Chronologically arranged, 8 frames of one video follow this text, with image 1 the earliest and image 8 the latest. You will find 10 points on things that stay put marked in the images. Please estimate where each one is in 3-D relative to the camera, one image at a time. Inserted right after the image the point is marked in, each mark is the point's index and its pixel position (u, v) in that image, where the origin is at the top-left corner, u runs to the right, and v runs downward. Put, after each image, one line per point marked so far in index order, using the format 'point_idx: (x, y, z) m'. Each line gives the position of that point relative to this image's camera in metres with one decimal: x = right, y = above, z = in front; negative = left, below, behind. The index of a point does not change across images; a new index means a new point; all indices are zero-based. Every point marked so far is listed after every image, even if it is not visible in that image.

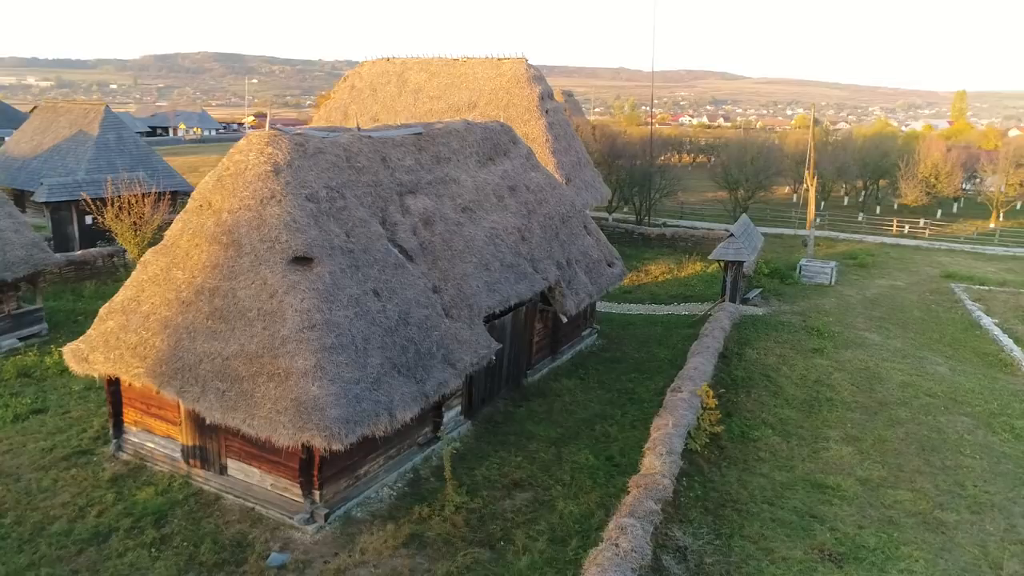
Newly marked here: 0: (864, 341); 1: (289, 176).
0: (+7.5, -1.1, +15.2) m
1: (-2.6, +1.3, +8.1) m
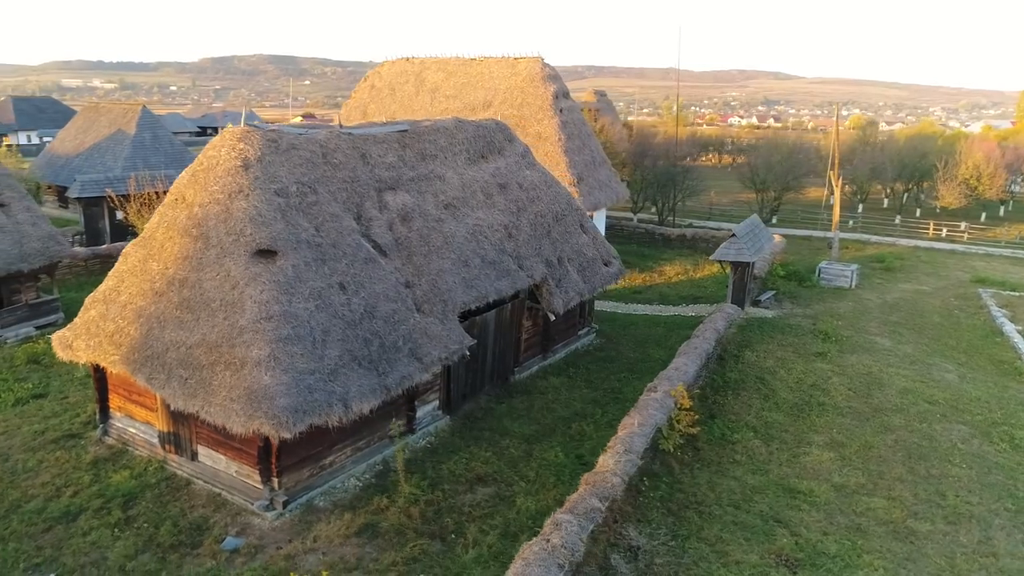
0: (+7.4, -1.2, +14.7) m
1: (-3.0, +1.4, +8.4) m
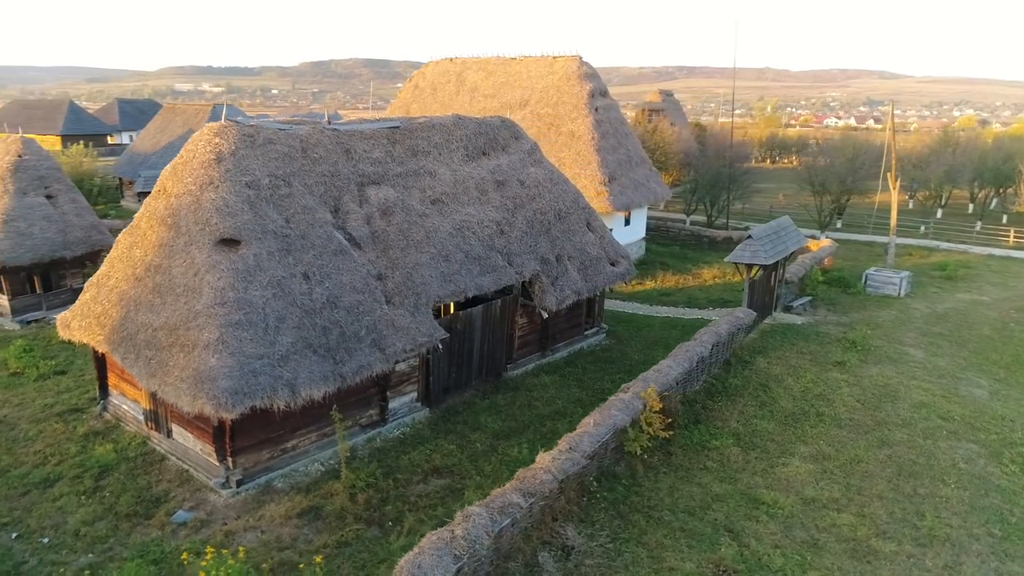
0: (+7.6, -1.3, +13.9) m
1: (-3.5, +1.5, +8.7) m
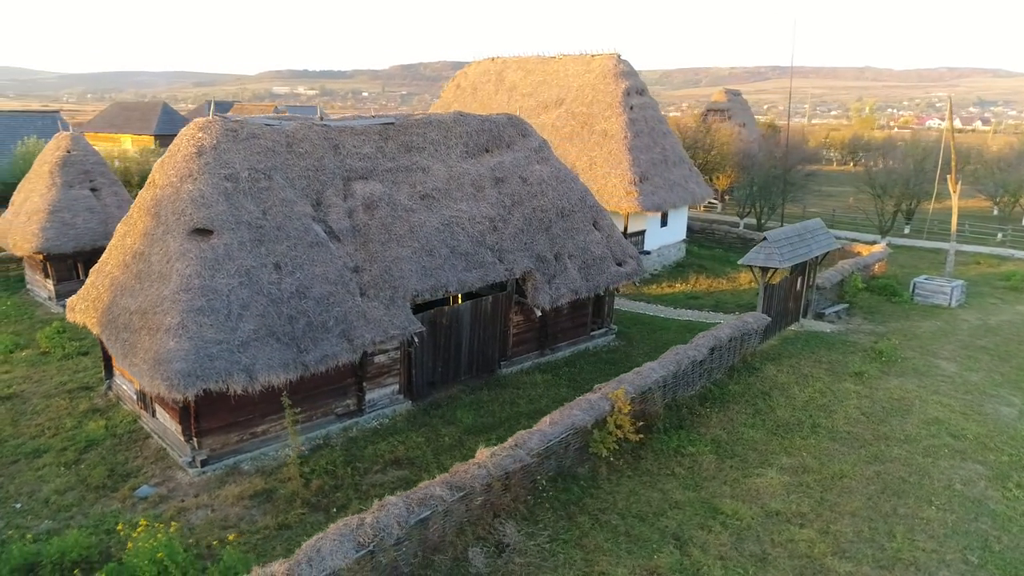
0: (+7.6, -1.5, +13.0) m
1: (-3.8, +1.7, +9.1) m
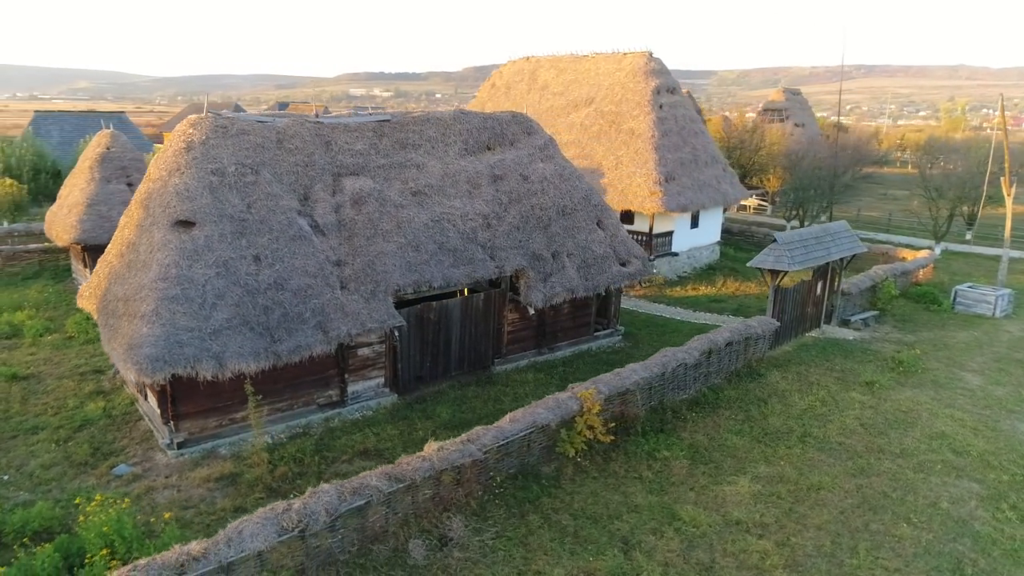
0: (+7.5, -1.6, +12.3) m
1: (-4.2, +1.8, +9.5) m
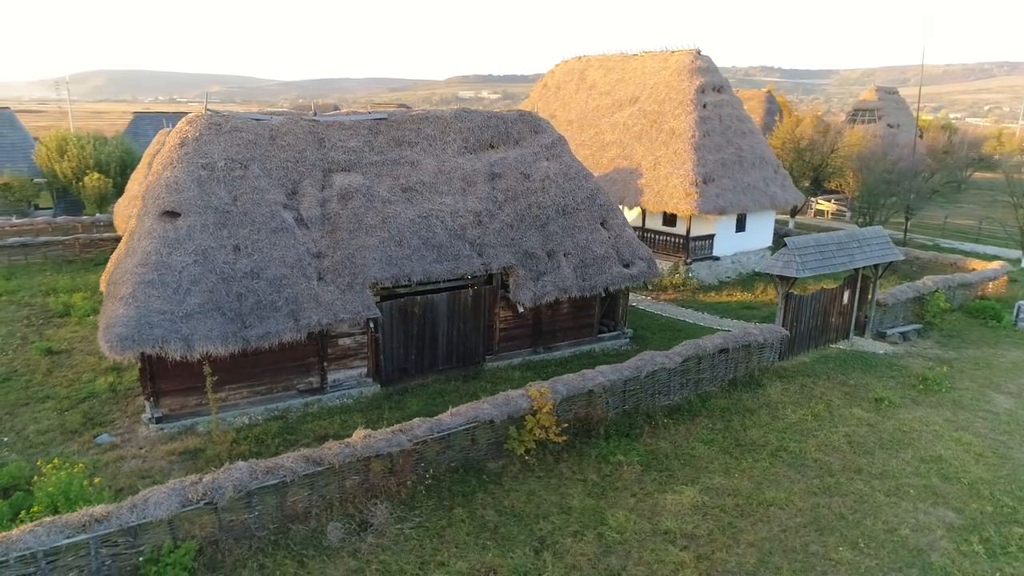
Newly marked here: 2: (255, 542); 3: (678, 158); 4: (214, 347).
0: (+7.3, -1.8, +11.3) m
1: (-4.5, +2.0, +10.2) m
2: (-2.5, -2.5, +7.1) m
3: (+4.2, +3.3, +18.2) m
4: (-3.8, -0.8, +9.1) m
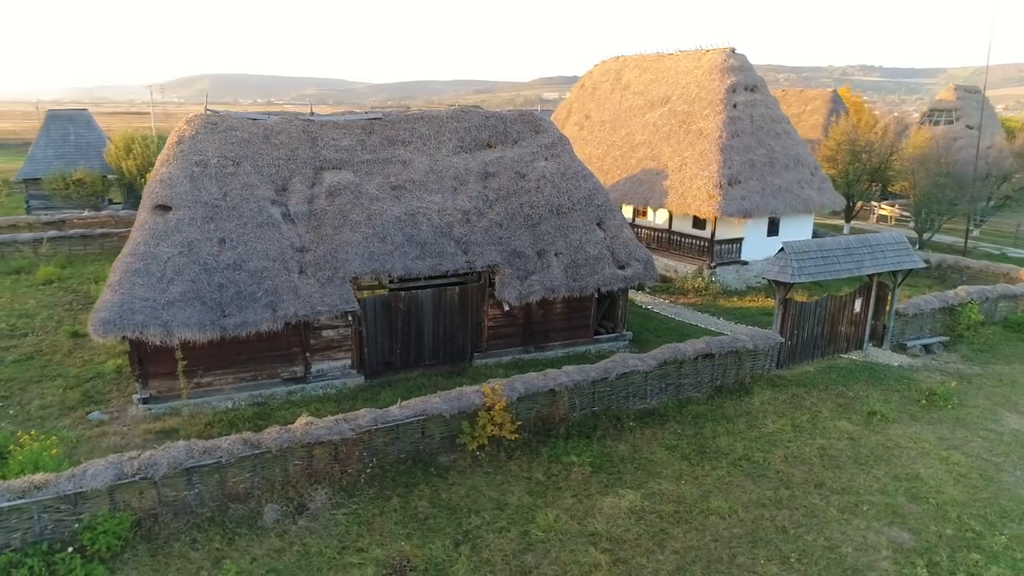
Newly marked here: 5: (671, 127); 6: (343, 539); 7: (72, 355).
0: (+6.9, -2.0, +10.5) m
1: (-4.9, +2.1, +10.8) m
2: (-3.3, -2.4, +7.5) m
3: (+4.8, +3.2, +17.7) m
4: (-4.3, -0.6, +9.6) m
5: (+4.2, +4.3, +19.1) m
6: (-1.7, -2.6, +7.3) m
7: (-7.5, -1.2, +12.2) m
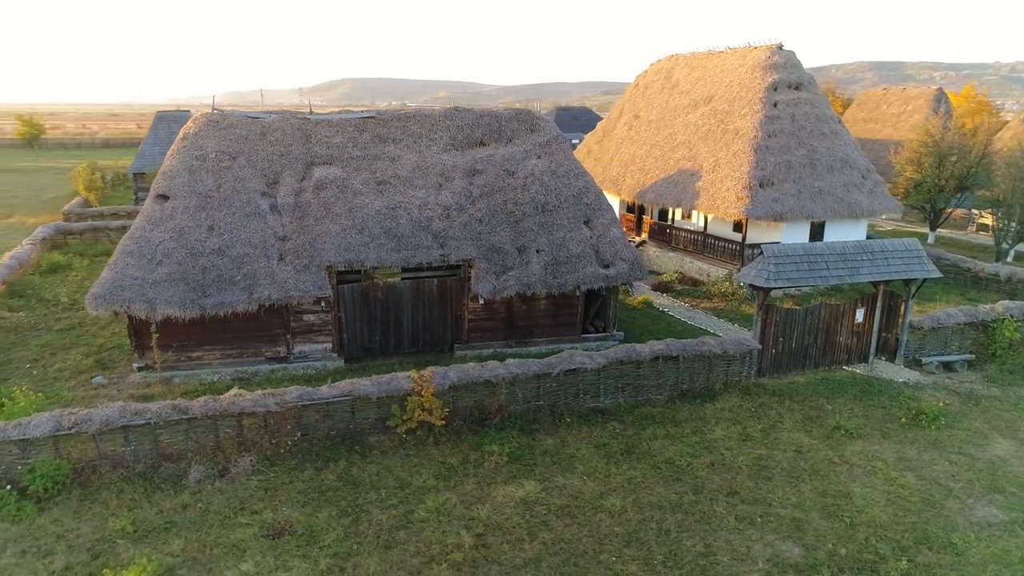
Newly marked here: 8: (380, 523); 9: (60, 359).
0: (+6.1, -2.2, +9.7) m
1: (-5.3, +2.4, +11.9) m
2: (-4.5, -2.2, +8.4) m
3: (+5.4, +3.1, +17.2) m
4: (-5.1, -0.3, +10.7) m
5: (+5.1, +4.2, +18.6) m
6: (-3.0, -2.4, +8.0) m
7: (-7.8, -0.8, +13.8) m
8: (-1.4, -2.5, +7.6) m
9: (-7.7, -1.2, +12.0) m
